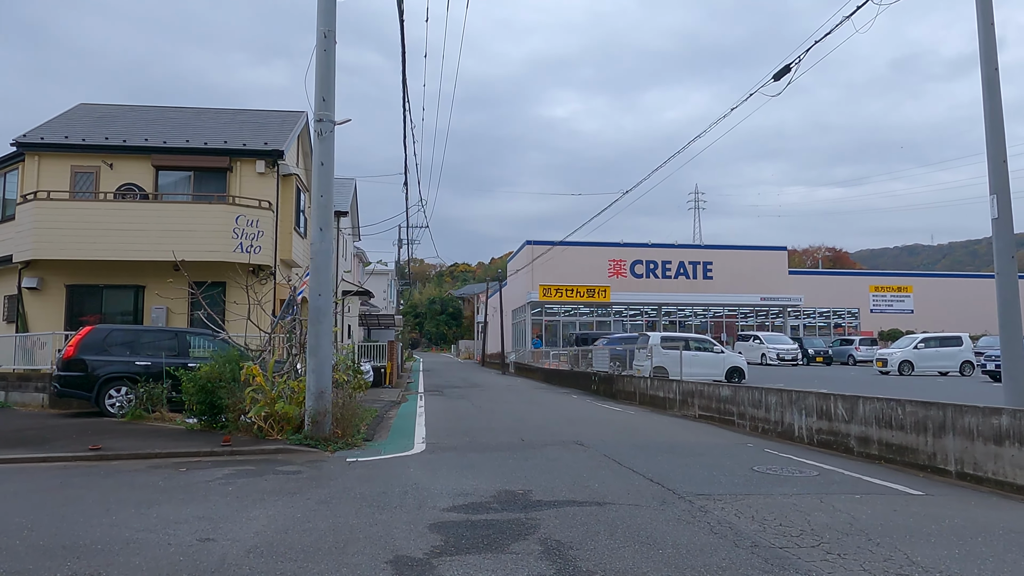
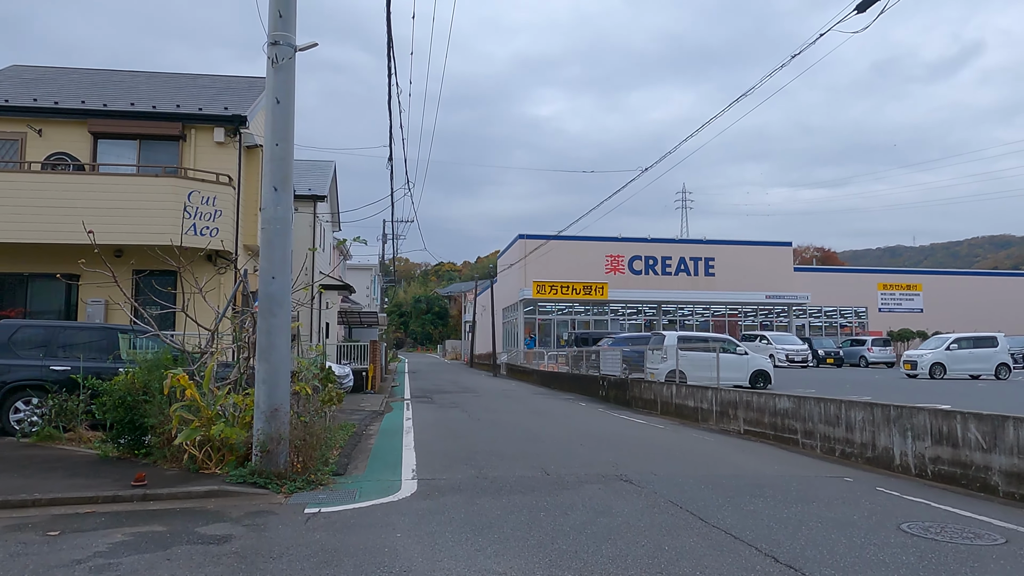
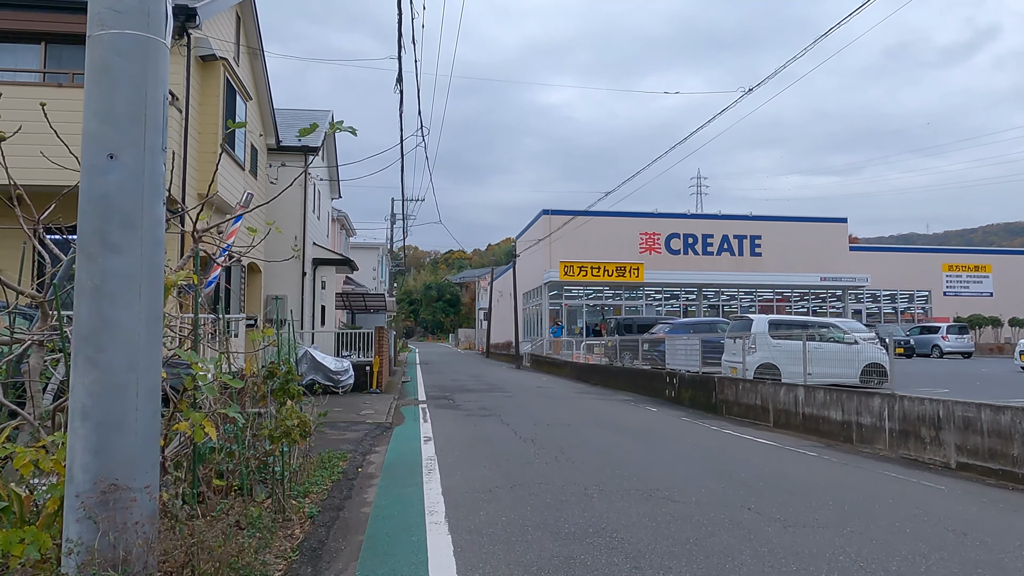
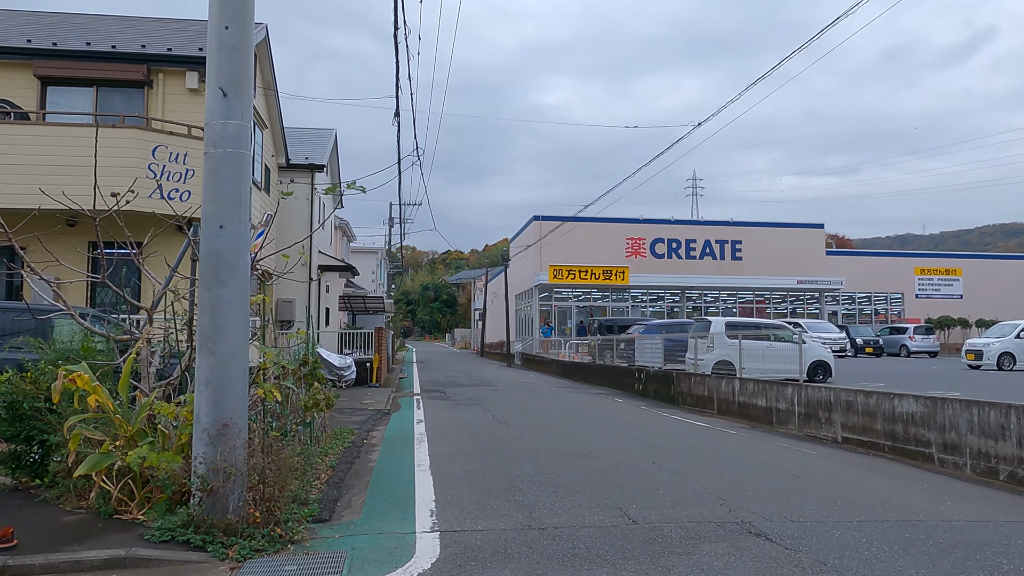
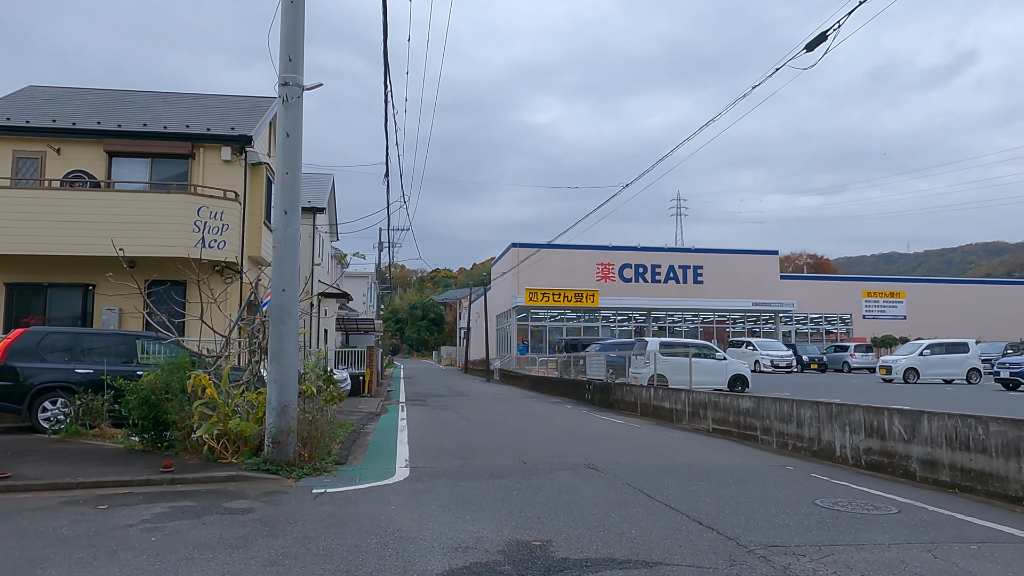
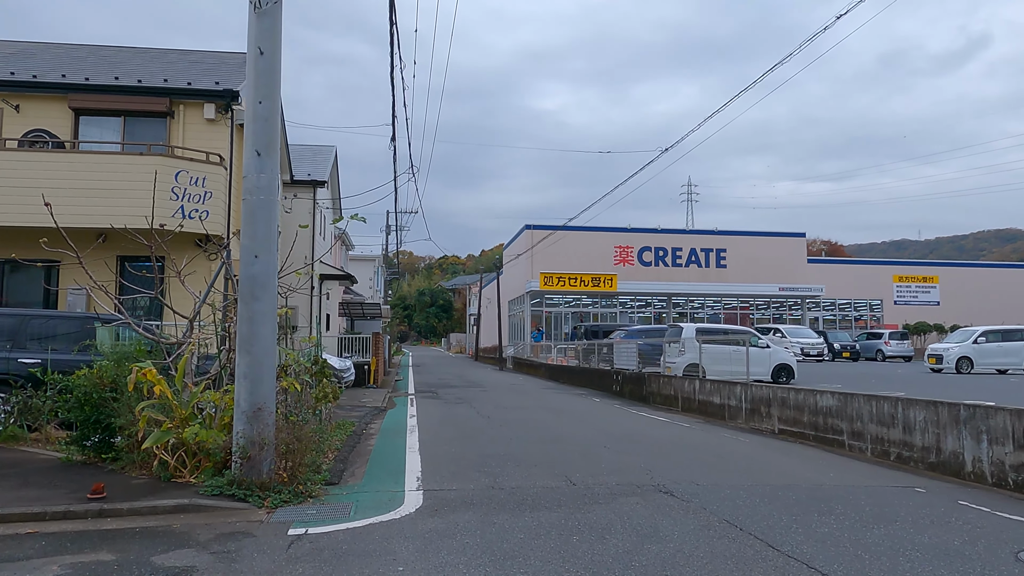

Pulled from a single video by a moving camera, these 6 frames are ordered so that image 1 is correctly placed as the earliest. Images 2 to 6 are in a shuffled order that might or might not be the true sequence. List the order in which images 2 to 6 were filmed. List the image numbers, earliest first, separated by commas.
5, 2, 6, 4, 3
